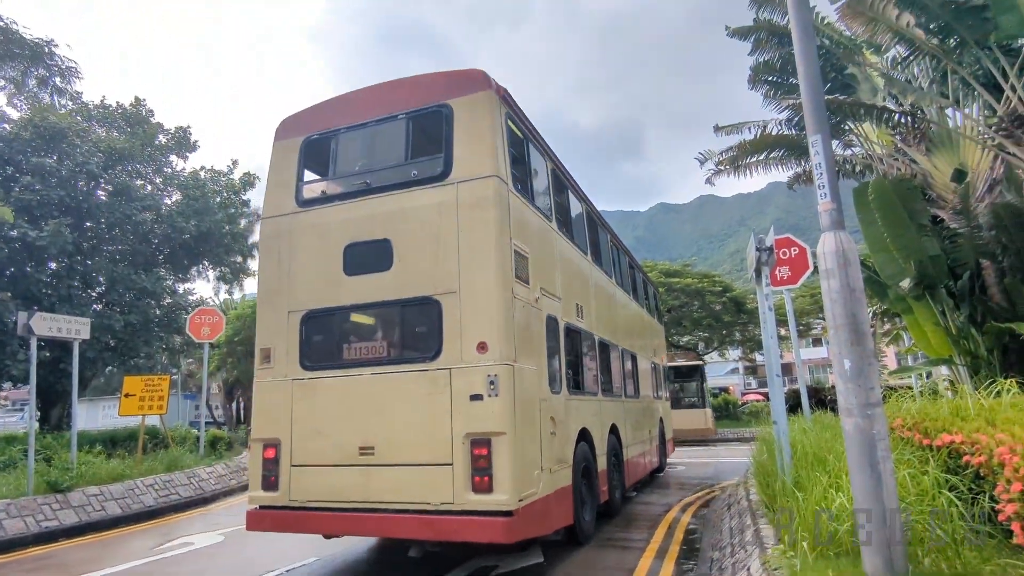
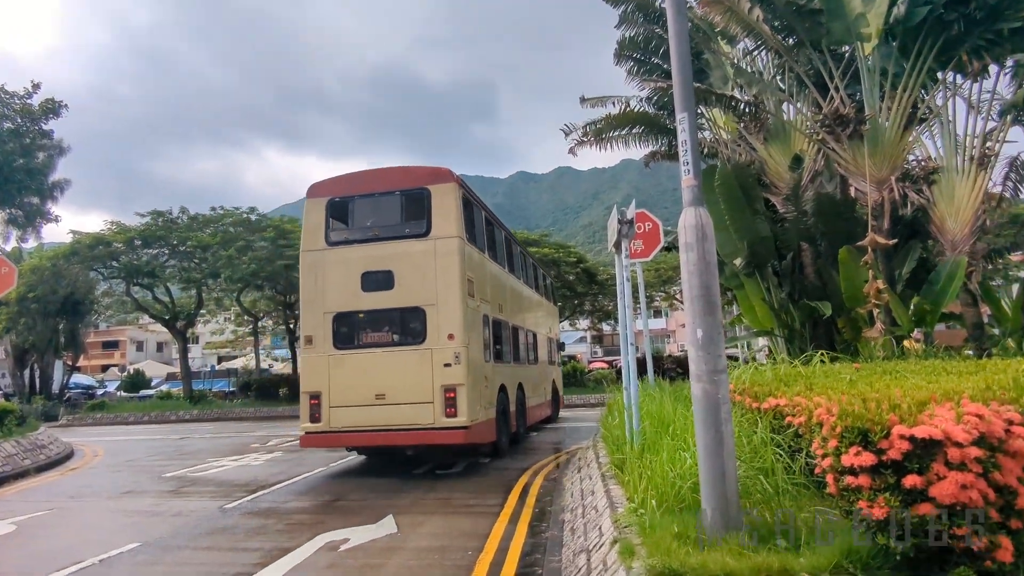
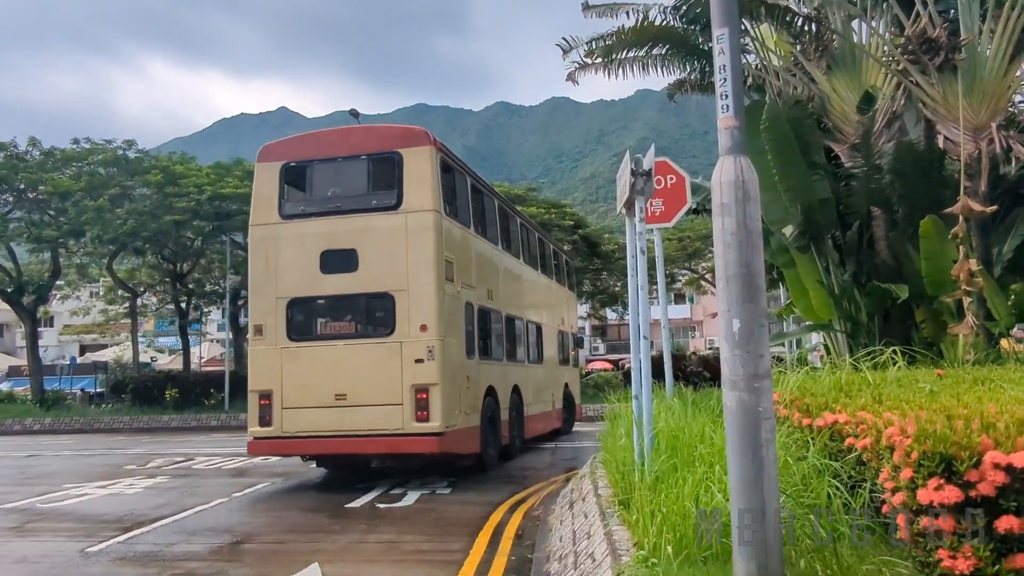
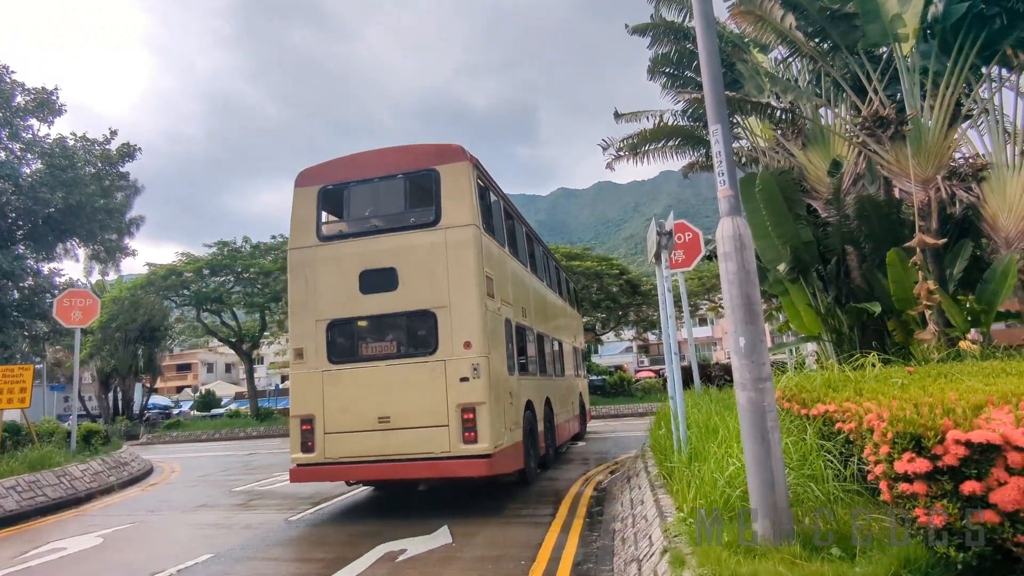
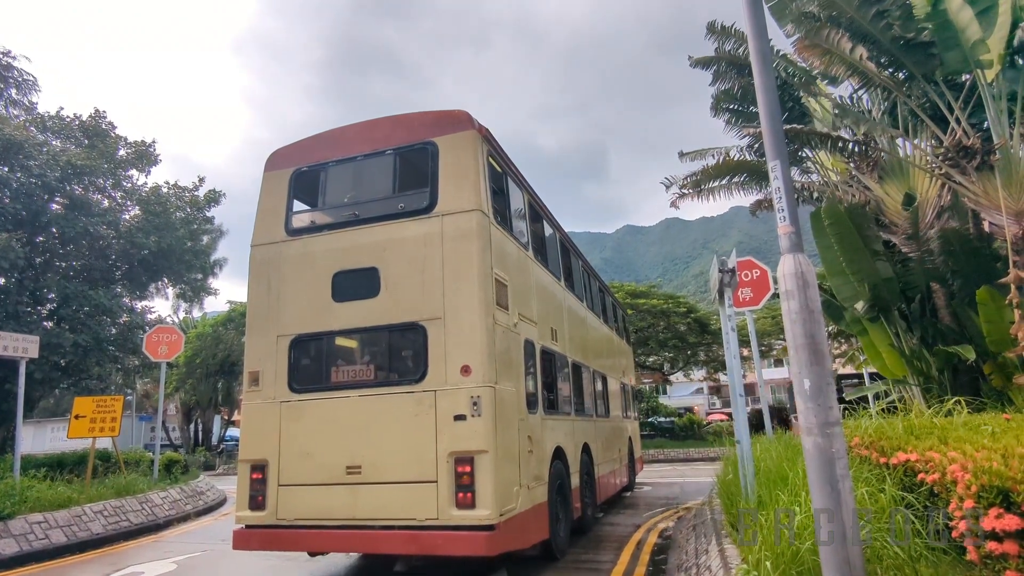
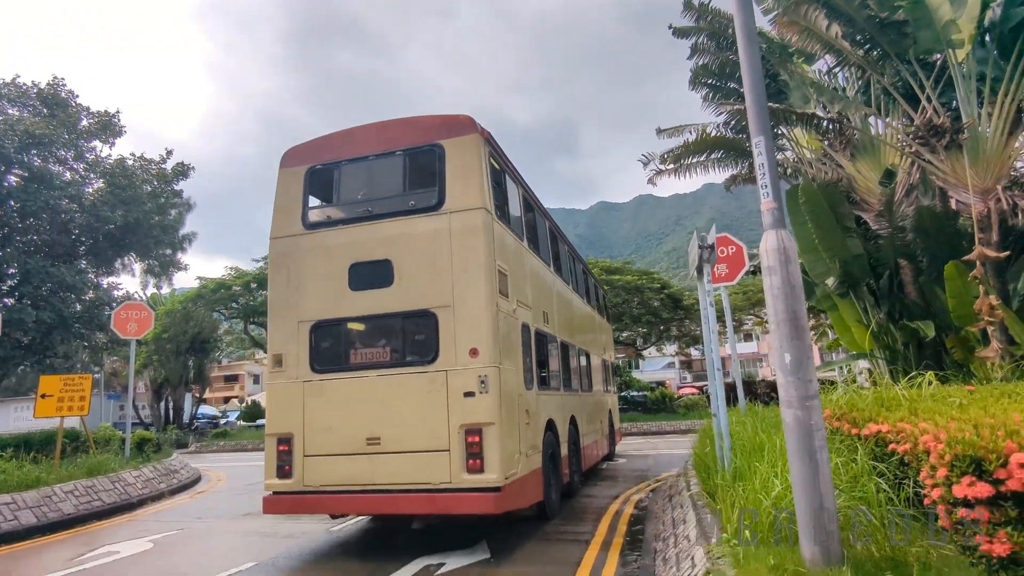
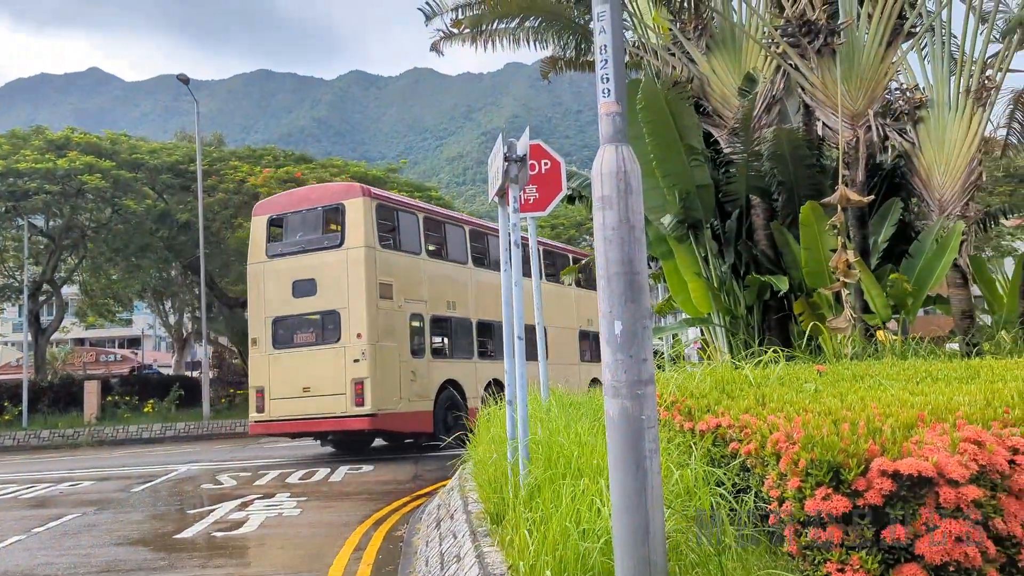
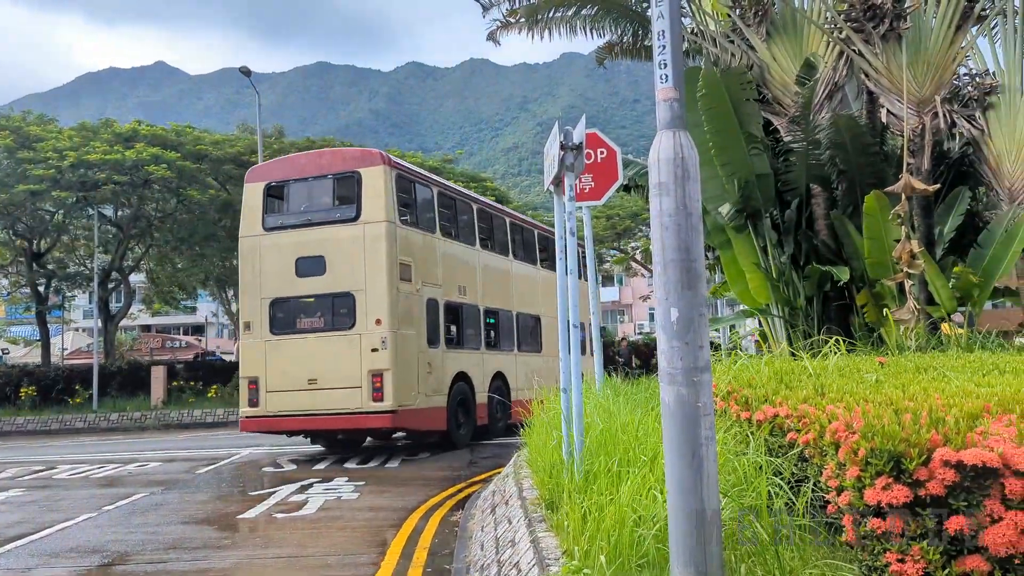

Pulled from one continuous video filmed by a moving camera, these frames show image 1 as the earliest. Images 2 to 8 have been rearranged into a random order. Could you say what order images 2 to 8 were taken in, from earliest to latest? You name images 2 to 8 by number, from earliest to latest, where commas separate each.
5, 6, 4, 2, 3, 8, 7
